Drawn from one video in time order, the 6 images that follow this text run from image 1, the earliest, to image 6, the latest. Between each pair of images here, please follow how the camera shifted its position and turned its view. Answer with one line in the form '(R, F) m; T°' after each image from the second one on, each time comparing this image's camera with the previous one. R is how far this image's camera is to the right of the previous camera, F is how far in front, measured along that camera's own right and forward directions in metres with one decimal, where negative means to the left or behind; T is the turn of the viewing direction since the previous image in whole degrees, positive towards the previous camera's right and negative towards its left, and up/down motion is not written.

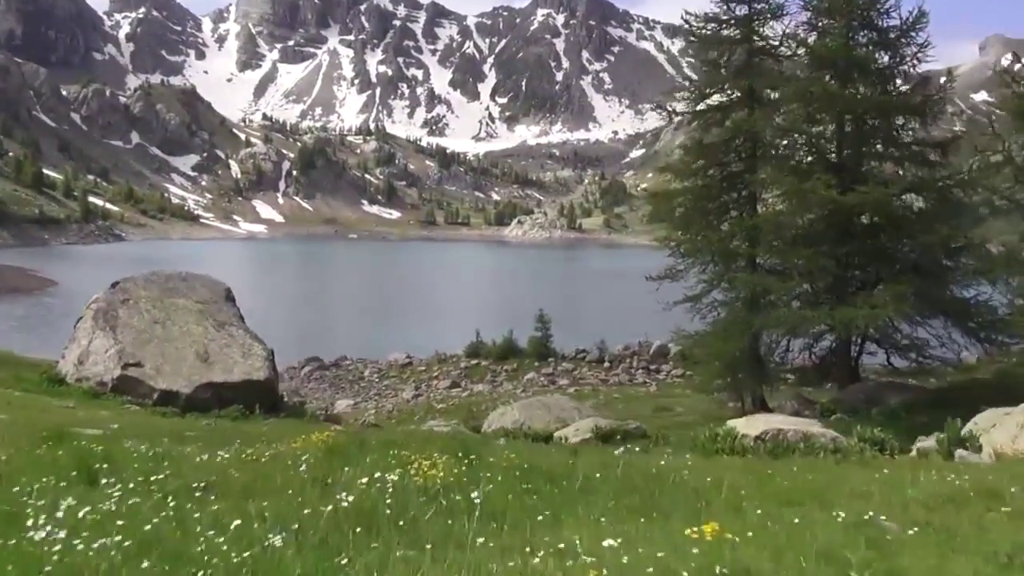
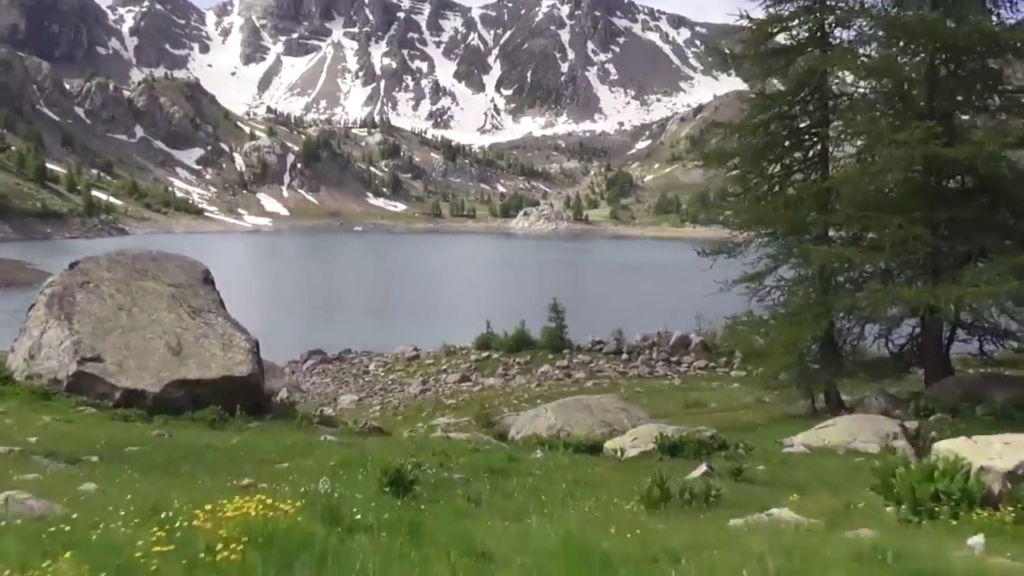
(-0.3, +2.5) m; 0°
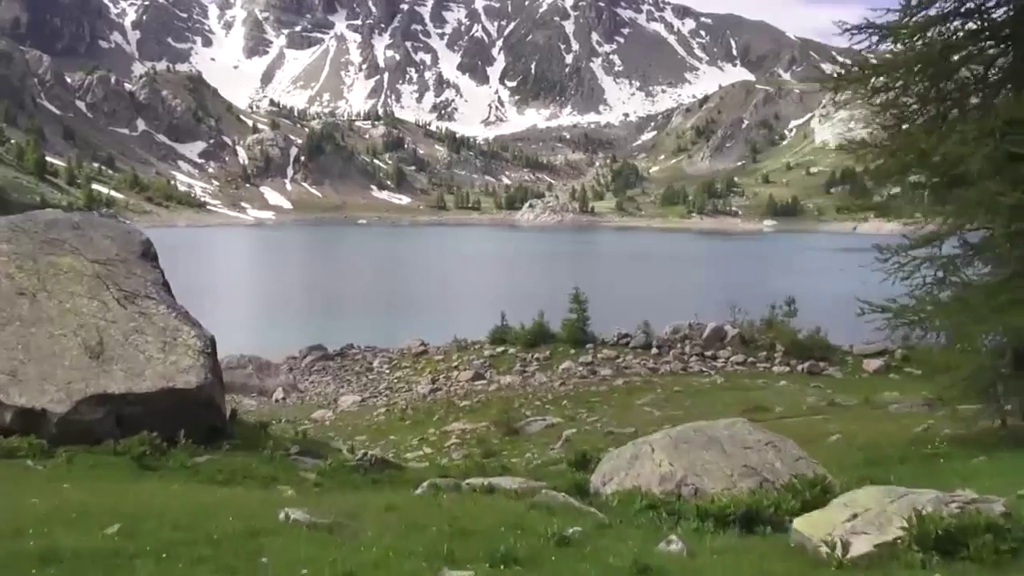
(-0.5, +4.1) m; 0°
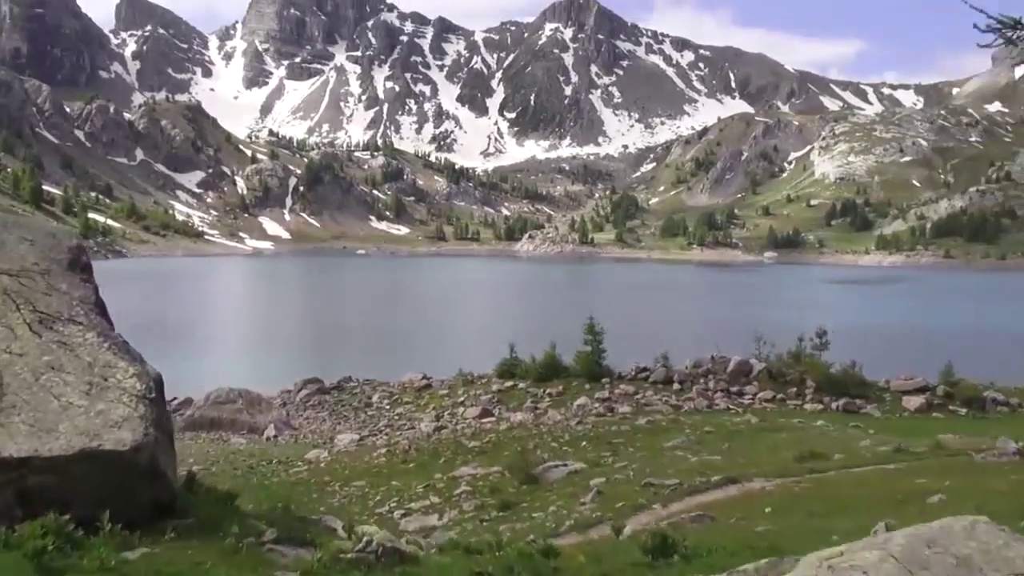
(-0.4, +2.8) m; 0°
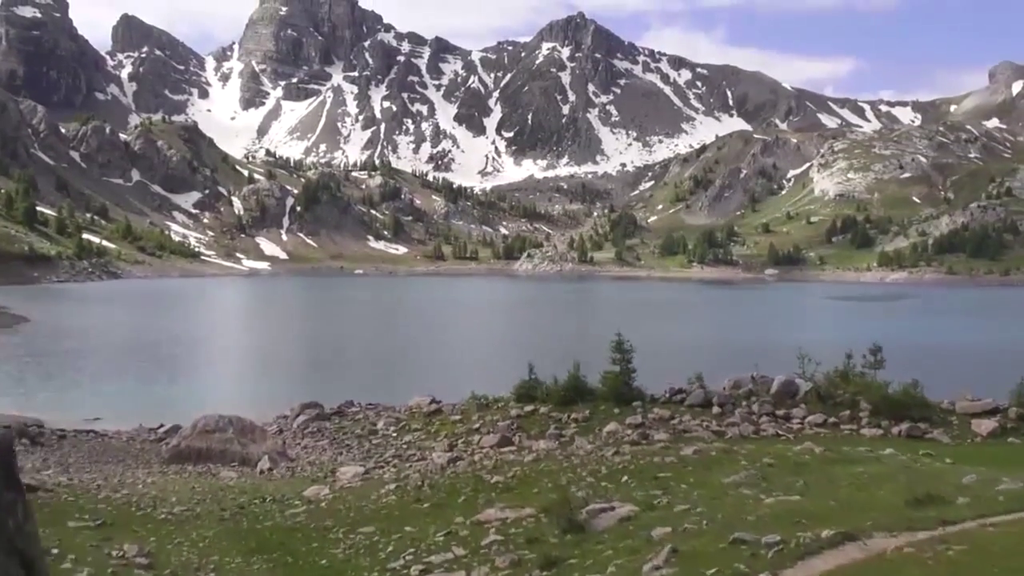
(-0.7, +3.7) m; 0°
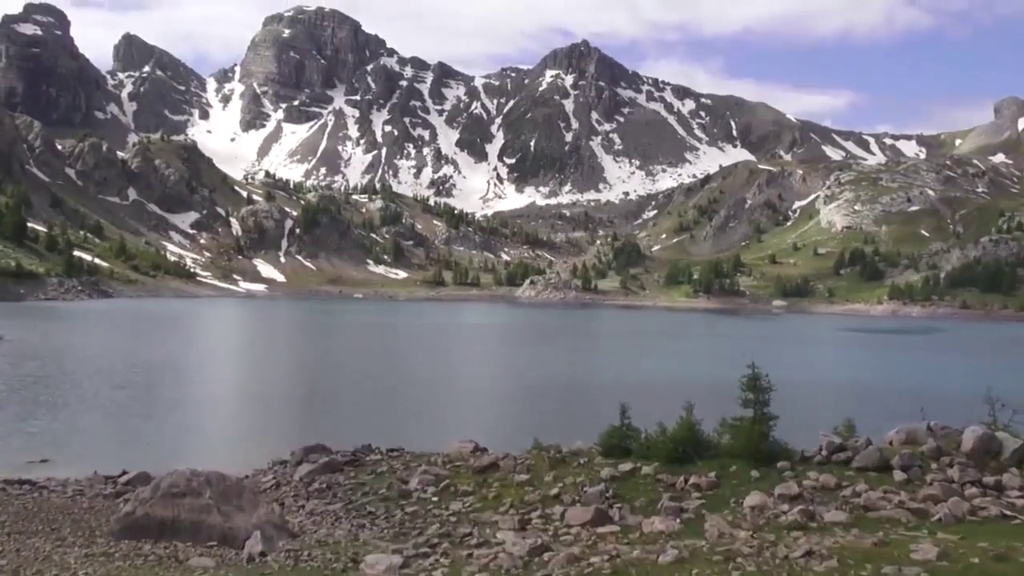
(-2.1, +9.9) m; 0°
